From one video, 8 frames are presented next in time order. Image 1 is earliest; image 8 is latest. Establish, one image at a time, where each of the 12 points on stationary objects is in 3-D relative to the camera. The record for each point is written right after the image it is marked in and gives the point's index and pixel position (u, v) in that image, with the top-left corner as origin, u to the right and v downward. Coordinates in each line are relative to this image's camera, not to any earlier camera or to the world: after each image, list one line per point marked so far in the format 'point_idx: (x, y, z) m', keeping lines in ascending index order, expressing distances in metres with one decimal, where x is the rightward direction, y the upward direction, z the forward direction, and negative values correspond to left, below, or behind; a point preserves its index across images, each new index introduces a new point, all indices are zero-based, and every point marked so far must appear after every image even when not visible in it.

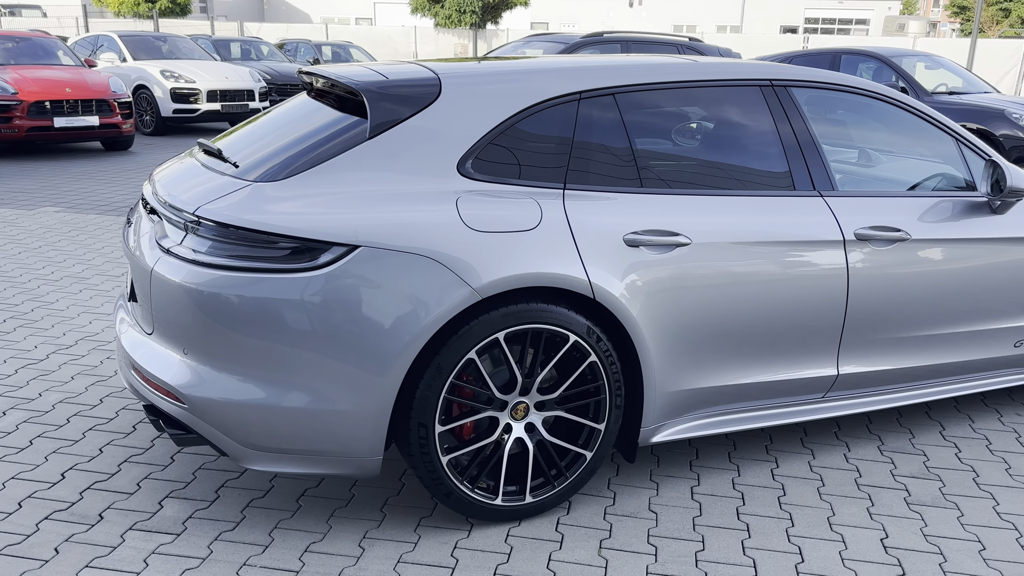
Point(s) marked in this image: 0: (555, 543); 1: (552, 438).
0: (+0.2, -0.9, +2.8) m
1: (+0.2, -0.5, +2.9) m
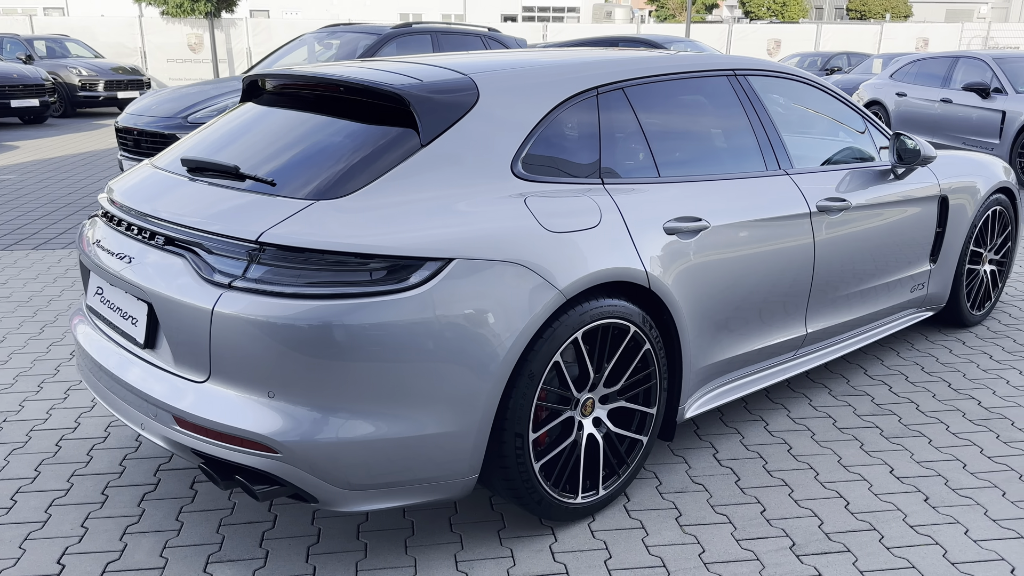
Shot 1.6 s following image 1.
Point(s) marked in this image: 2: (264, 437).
0: (+0.4, -0.8, +2.9) m
1: (+0.4, -0.5, +3.0) m
2: (-0.7, -0.4, +2.4) m
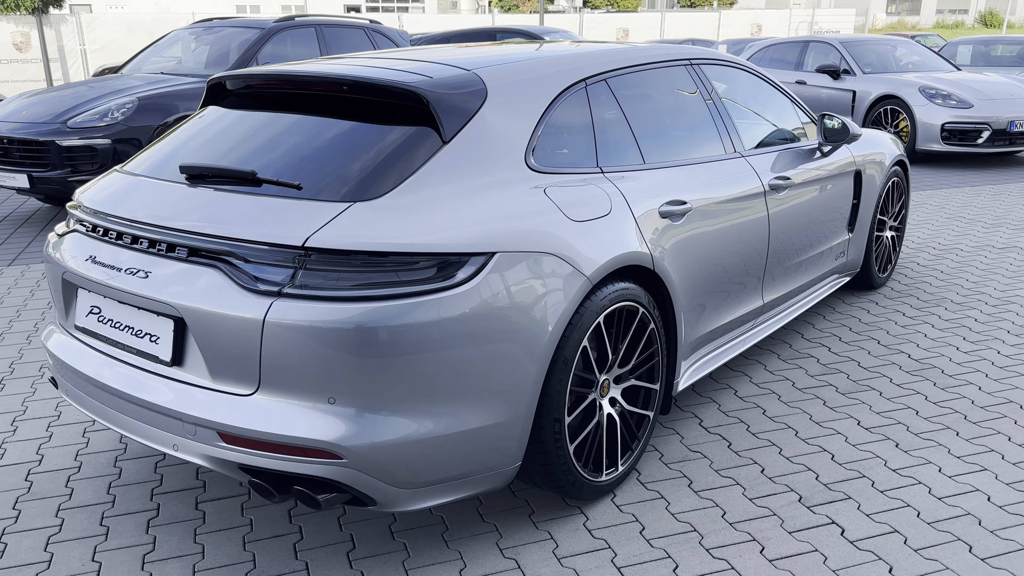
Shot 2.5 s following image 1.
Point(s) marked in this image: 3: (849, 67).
0: (+0.5, -0.8, +3.1) m
1: (+0.4, -0.4, +3.1) m
2: (-0.5, -0.4, +2.4) m
3: (+4.6, +3.0, +11.7) m
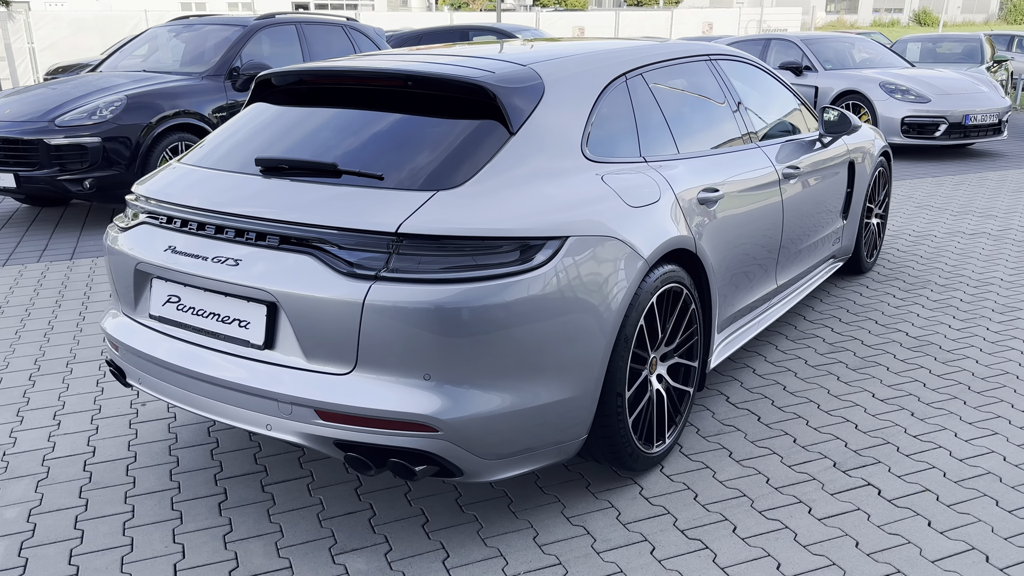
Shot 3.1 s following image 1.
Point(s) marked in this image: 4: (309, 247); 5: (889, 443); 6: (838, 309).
0: (+0.8, -0.7, +3.3) m
1: (+0.6, -0.4, +3.3) m
2: (-0.2, -0.4, +2.5) m
3: (+4.3, +3.2, +12.1) m
4: (-0.6, +0.1, +2.6) m
5: (+1.5, -0.6, +3.5) m
6: (+2.0, -0.1, +5.1) m
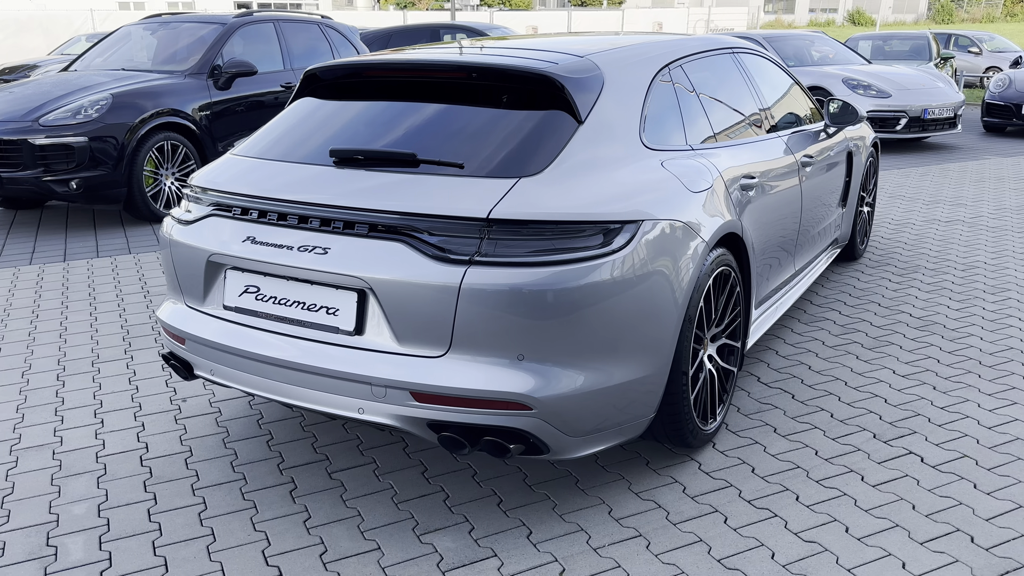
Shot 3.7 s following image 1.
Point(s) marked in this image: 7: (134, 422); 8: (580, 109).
0: (+1.0, -0.6, +3.4) m
1: (+0.9, -0.3, +3.5) m
2: (0.0, -0.3, +2.6) m
3: (+3.8, +3.3, +12.5) m
4: (-0.4, +0.2, +2.6) m
5: (+1.7, -0.5, +3.7) m
6: (+2.1, 0.0, +5.3) m
7: (-1.6, -0.6, +3.7) m
8: (+0.2, +0.6, +3.0) m
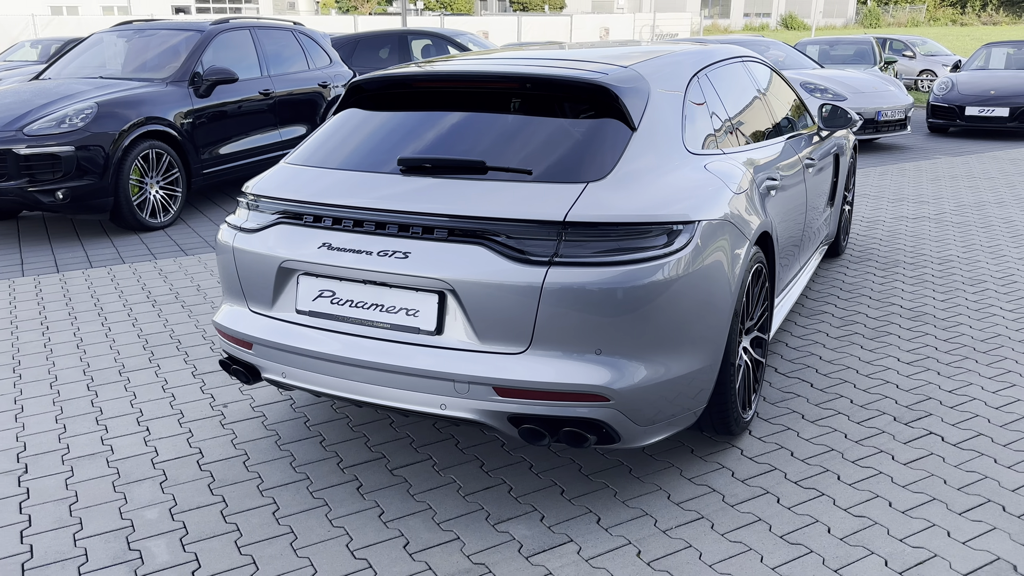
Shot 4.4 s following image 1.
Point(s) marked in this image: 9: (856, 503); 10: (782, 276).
0: (+1.2, -0.6, +3.6) m
1: (+1.0, -0.3, +3.7) m
2: (+0.3, -0.3, +2.7) m
3: (+3.3, +3.4, +12.9) m
4: (-0.1, +0.2, +2.8) m
5: (+1.9, -0.5, +3.9) m
6: (+2.1, 0.0, +5.6) m
7: (-1.5, -0.6, +3.7) m
8: (+0.4, +0.6, +3.2) m
9: (+1.2, -0.8, +3.0) m
10: (+1.3, 0.0, +4.1) m
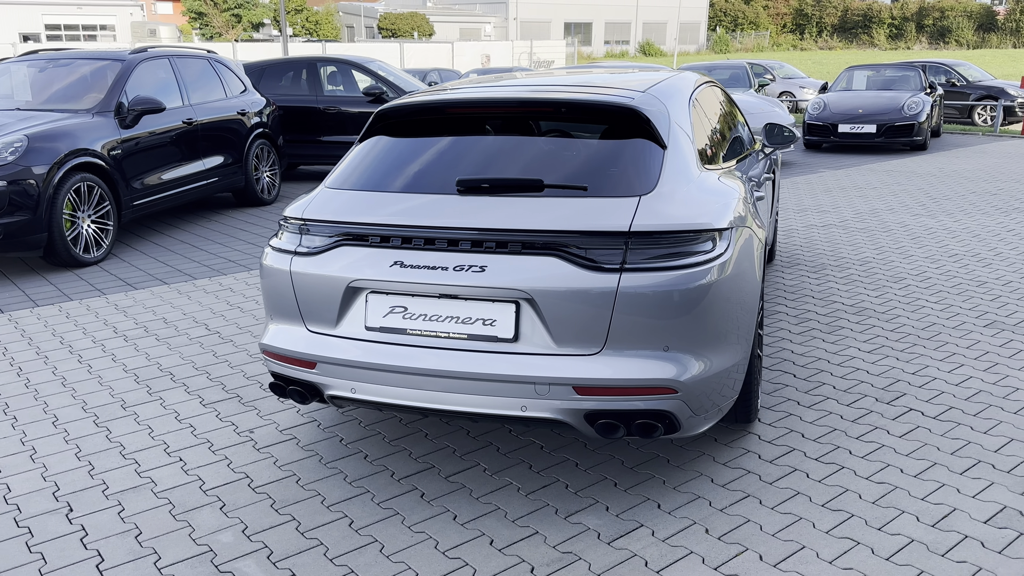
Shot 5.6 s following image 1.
0: (+1.3, -0.6, +4.0) m
1: (+1.2, -0.3, +4.0) m
2: (+0.6, -0.3, +3.0) m
3: (+1.9, +3.2, +13.6) m
4: (+0.1, +0.1, +3.0) m
5: (+2.0, -0.5, +4.4) m
6: (+1.9, 0.0, +6.1) m
7: (-1.3, -0.7, +3.7) m
8: (+0.6, +0.6, +3.5) m
9: (+1.5, -0.7, +3.4) m
10: (+1.3, 0.0, +4.6) m
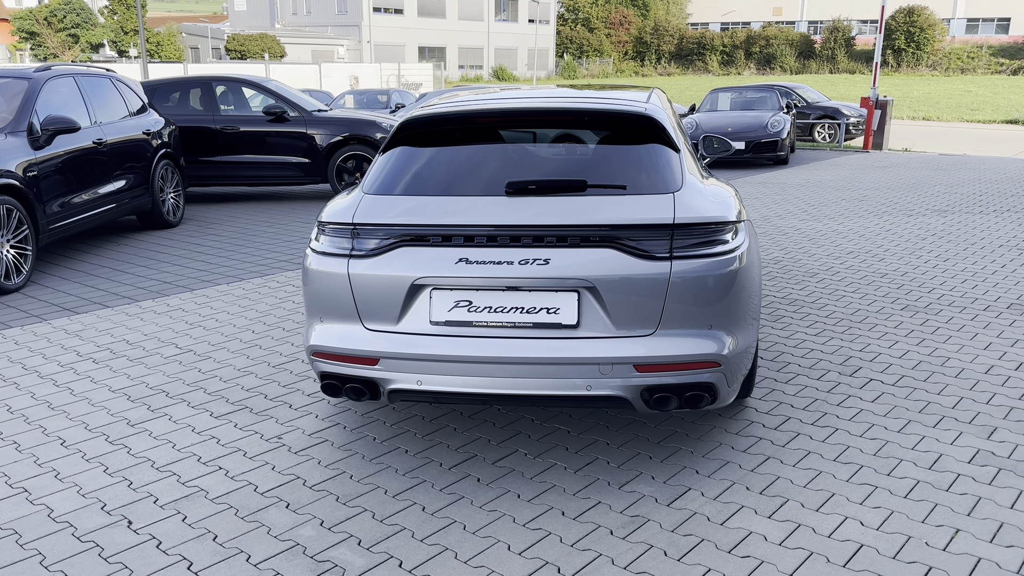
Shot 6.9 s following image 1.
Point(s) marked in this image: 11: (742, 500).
0: (+1.4, -0.5, +4.5) m
1: (+1.2, -0.2, +4.5) m
2: (+0.8, -0.3, +3.4) m
3: (+0.2, +2.9, +14.1) m
4: (+0.4, +0.2, +3.3) m
5: (+2.0, -0.4, +5.0) m
6: (+1.6, 0.0, +6.7) m
7: (-1.1, -0.8, +3.8) m
8: (+0.7, +0.7, +3.9) m
9: (+1.6, -0.7, +3.9) m
10: (+1.3, +0.1, +5.0) m
11: (+0.9, -0.8, +3.3) m
